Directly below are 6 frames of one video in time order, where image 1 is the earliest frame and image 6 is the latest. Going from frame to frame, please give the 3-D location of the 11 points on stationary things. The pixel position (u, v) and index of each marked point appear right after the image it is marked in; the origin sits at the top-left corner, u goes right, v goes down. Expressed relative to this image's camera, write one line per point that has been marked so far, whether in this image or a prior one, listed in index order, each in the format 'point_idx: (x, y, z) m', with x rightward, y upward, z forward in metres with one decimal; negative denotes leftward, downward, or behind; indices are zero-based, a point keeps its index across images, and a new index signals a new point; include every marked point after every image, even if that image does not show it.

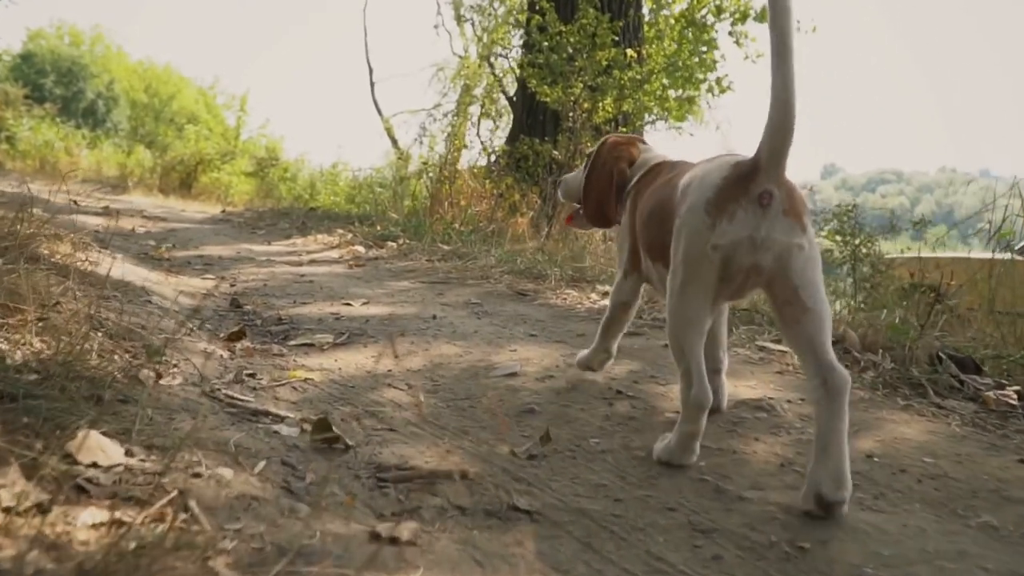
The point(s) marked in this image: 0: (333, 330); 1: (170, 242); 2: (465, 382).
0: (-1.0, -0.2, +4.6) m
1: (-3.9, +0.5, +9.6) m
2: (-0.2, -0.4, +3.6) m
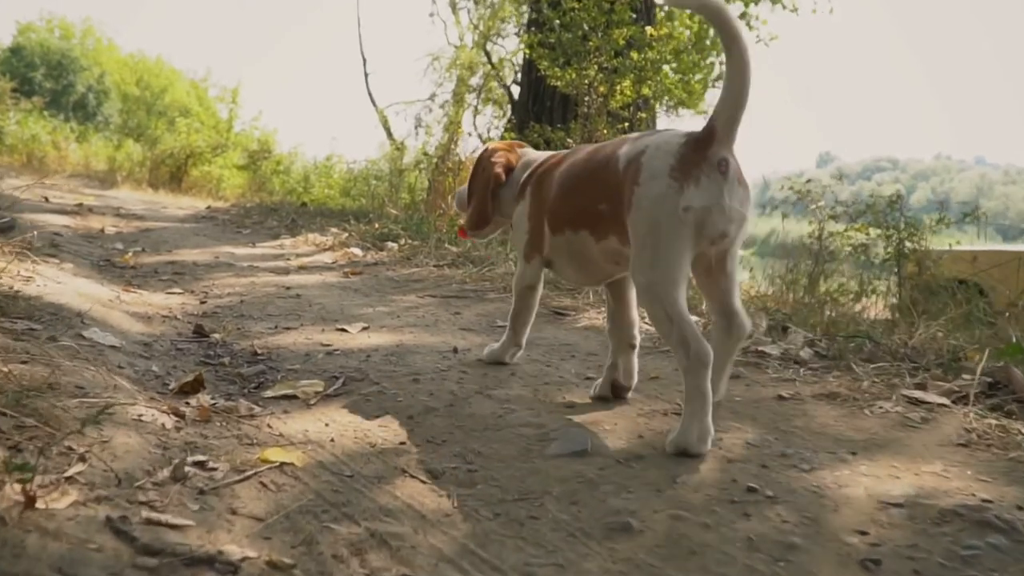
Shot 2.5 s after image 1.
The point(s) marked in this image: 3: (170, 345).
0: (-0.8, -0.4, +3.5) m
1: (-3.7, +0.4, +8.4) m
2: (0.0, -0.5, +2.5) m
3: (-1.6, -0.3, +3.9) m
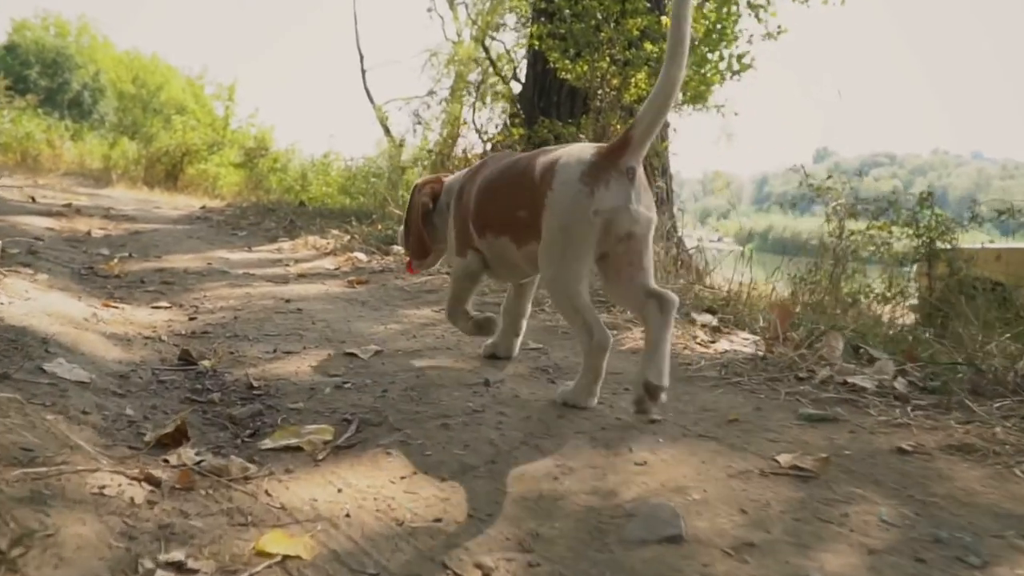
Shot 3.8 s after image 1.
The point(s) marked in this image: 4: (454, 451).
0: (-0.6, -0.4, +2.9) m
1: (-3.6, +0.4, +7.8) m
2: (+0.2, -0.6, +1.9) m
3: (-1.4, -0.4, +3.4) m
4: (-0.2, -0.5, +2.5) m
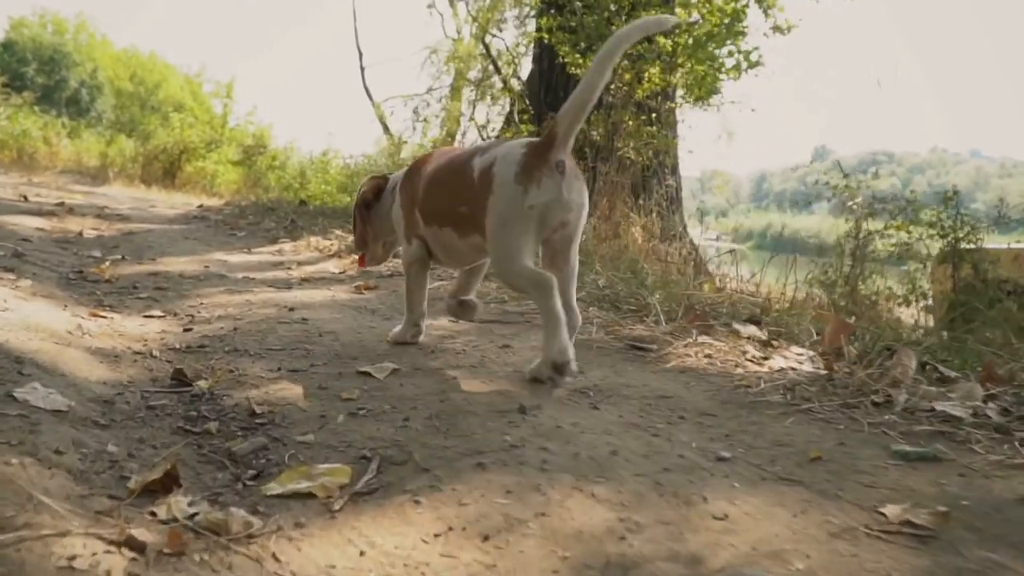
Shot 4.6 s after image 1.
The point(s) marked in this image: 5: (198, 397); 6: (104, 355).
0: (-0.5, -0.5, +2.5) m
1: (-3.4, +0.3, +7.4) m
2: (+0.3, -0.7, +1.5) m
3: (-1.3, -0.4, +3.0) m
4: (0.0, -0.5, +2.1) m
5: (-1.1, -0.4, +3.1) m
6: (-1.7, -0.3, +3.5) m
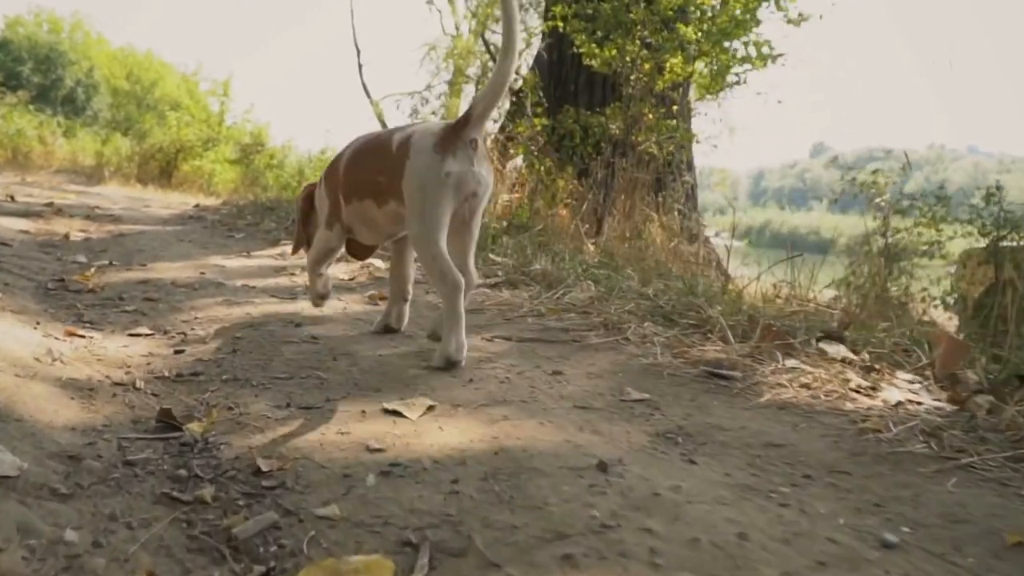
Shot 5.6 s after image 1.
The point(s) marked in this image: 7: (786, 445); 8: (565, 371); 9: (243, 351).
0: (-0.3, -0.5, +1.9) m
1: (-3.2, +0.3, +6.8) m
2: (+0.5, -0.7, +0.9) m
3: (-1.1, -0.5, +2.4) m
4: (+0.2, -0.6, +1.5) m
5: (-0.9, -0.5, +2.5) m
6: (-1.5, -0.3, +2.9) m
7: (+0.8, -0.4, +2.4) m
8: (+0.2, -0.3, +3.2) m
9: (-1.2, -0.3, +3.6) m
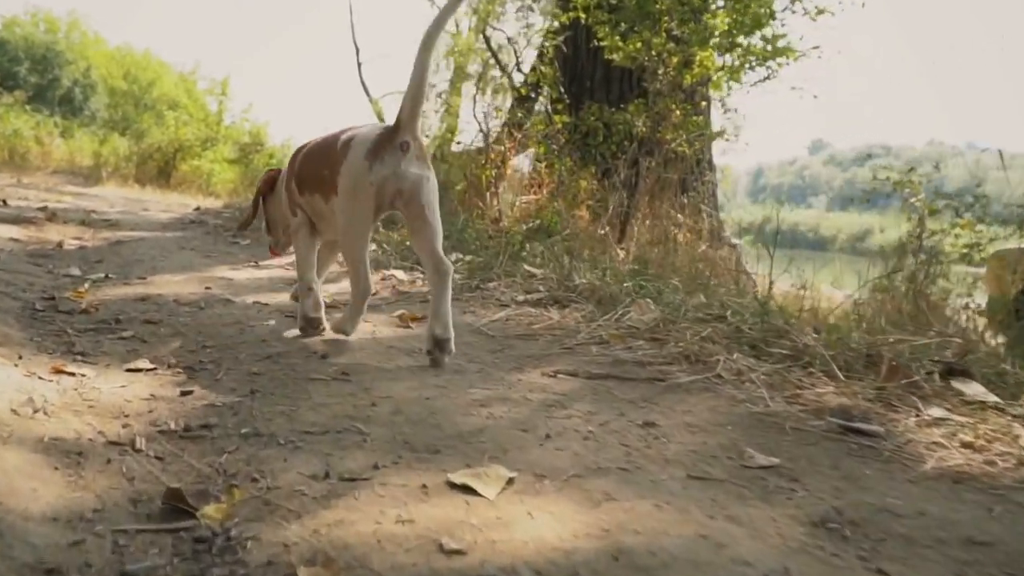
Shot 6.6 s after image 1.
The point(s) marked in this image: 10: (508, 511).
0: (0.0, -0.7, +1.4) m
1: (-3.0, +0.2, +6.2) m
2: (+0.8, -0.8, +0.3) m
3: (-0.9, -0.6, +1.8) m
4: (+0.4, -0.7, +0.9) m
5: (-0.7, -0.6, +1.9) m
6: (-1.3, -0.5, +2.4) m
7: (+1.0, -0.5, +1.8) m
8: (+0.5, -0.4, +2.7) m
9: (-0.9, -0.4, +3.1) m
10: (0.0, -0.5, +2.0) m
